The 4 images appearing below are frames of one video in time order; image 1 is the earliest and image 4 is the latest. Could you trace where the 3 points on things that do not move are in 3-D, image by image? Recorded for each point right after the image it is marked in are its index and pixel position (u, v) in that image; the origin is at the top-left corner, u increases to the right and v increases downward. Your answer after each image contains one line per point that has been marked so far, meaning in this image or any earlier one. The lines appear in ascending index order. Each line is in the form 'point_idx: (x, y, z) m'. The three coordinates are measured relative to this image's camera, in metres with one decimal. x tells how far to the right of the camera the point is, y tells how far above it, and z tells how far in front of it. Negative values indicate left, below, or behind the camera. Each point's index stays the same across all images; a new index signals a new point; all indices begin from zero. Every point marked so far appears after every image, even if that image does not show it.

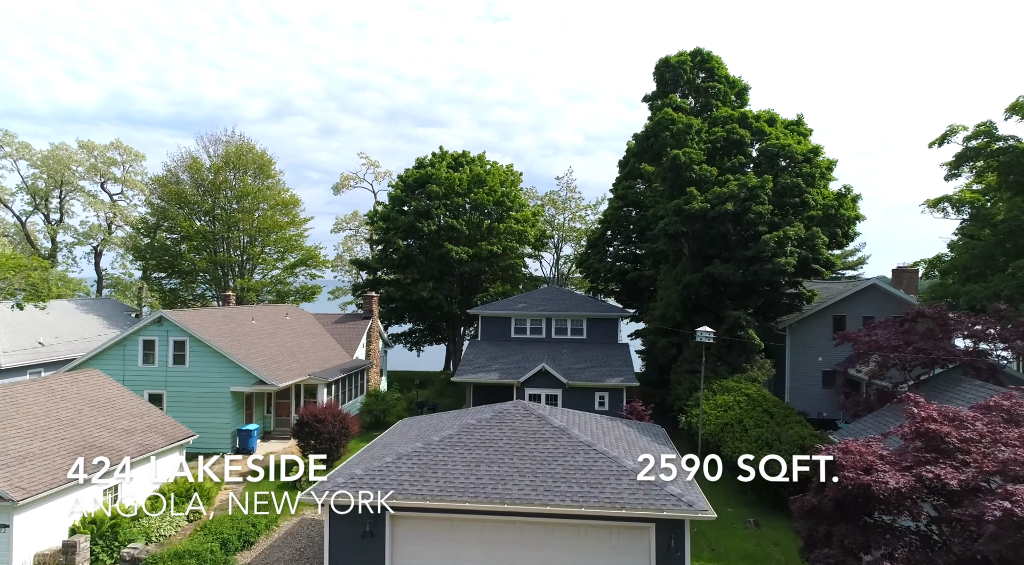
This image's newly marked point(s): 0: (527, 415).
0: (+0.3, -2.6, +12.9) m
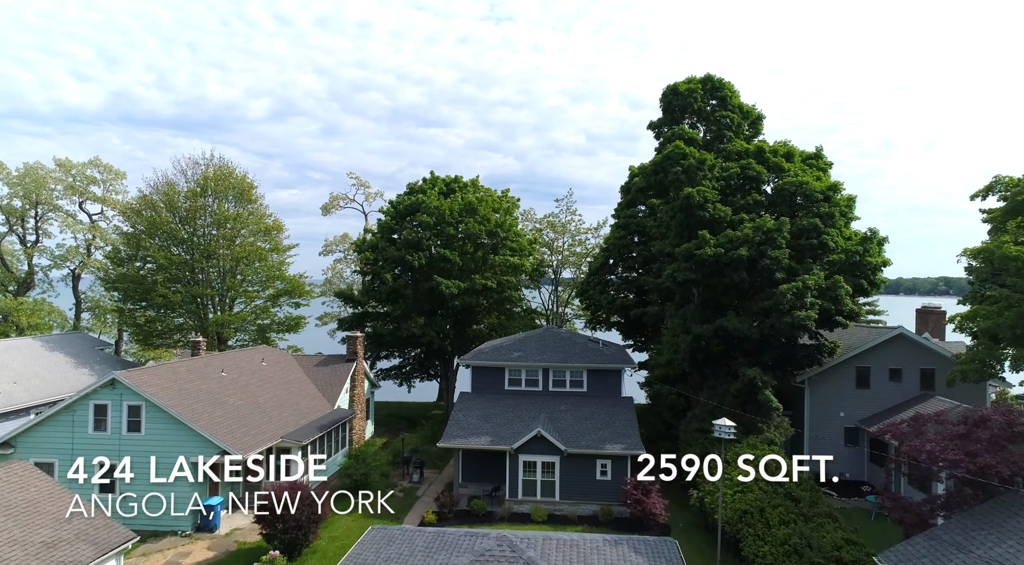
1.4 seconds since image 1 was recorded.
0: (0.0, -4.5, +10.6) m
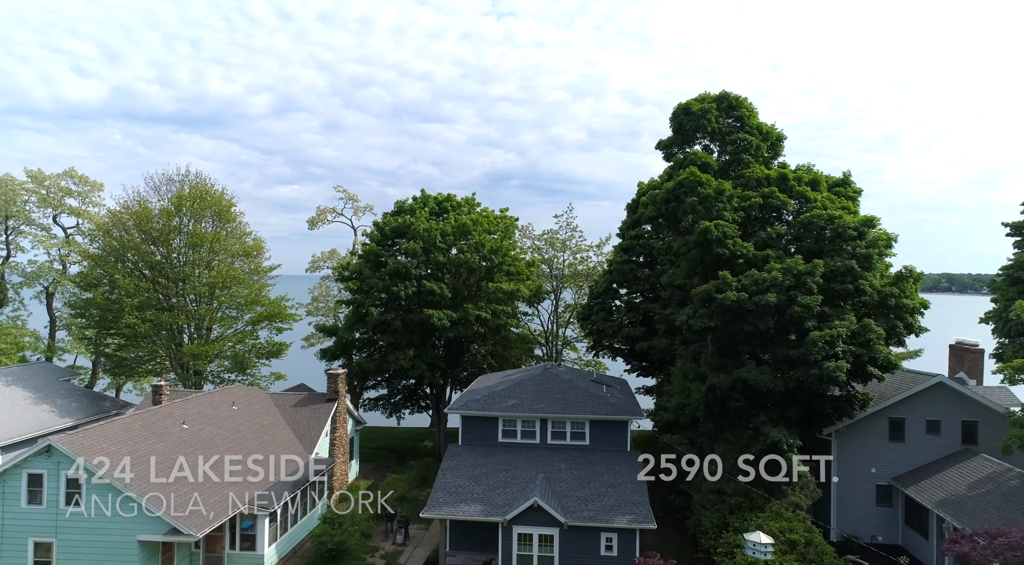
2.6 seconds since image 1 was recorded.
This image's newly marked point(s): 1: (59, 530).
0: (-0.2, -6.1, +8.0) m
1: (-12.8, -7.0, +18.4) m
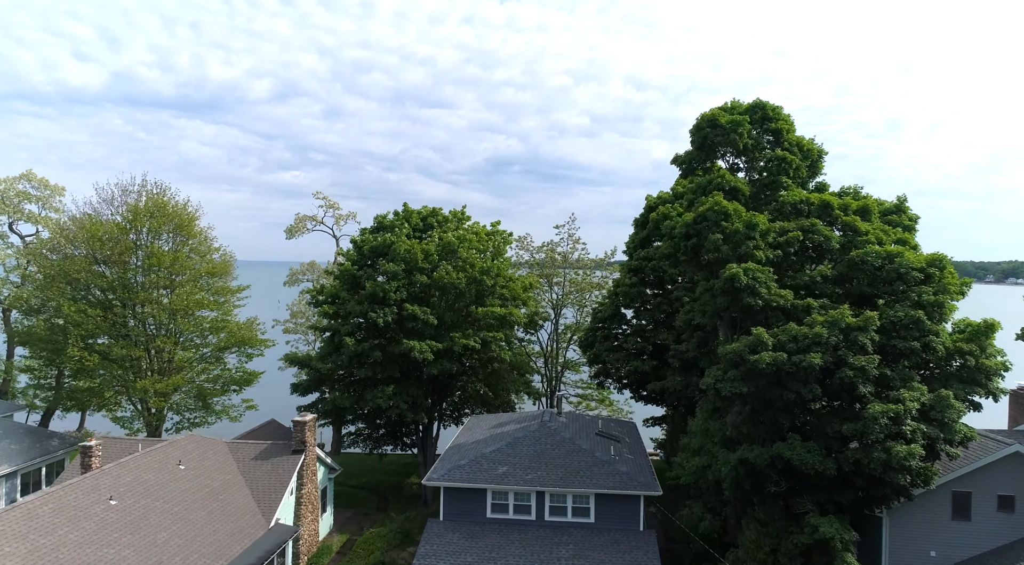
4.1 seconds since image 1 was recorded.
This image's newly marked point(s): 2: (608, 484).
0: (-0.6, -7.8, +4.3) m
1: (-13.1, -8.5, +14.8) m
2: (+2.9, -6.0, +19.5) m
